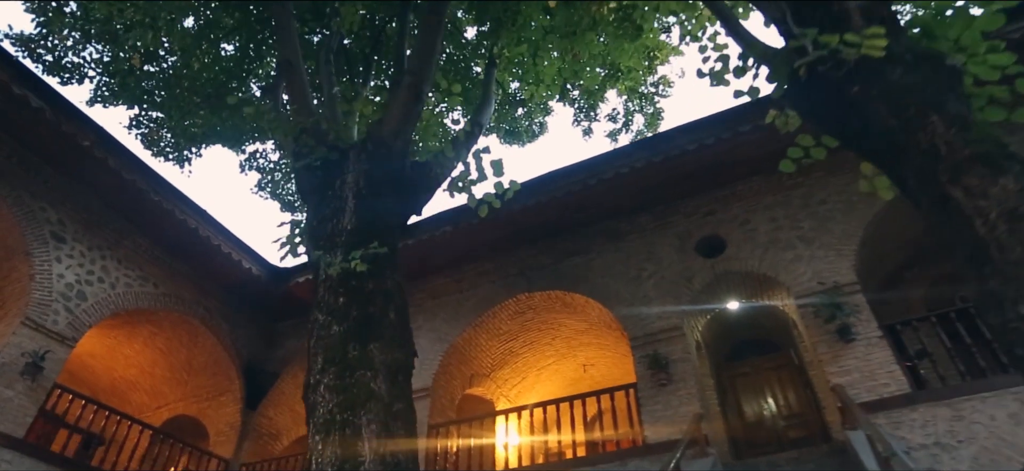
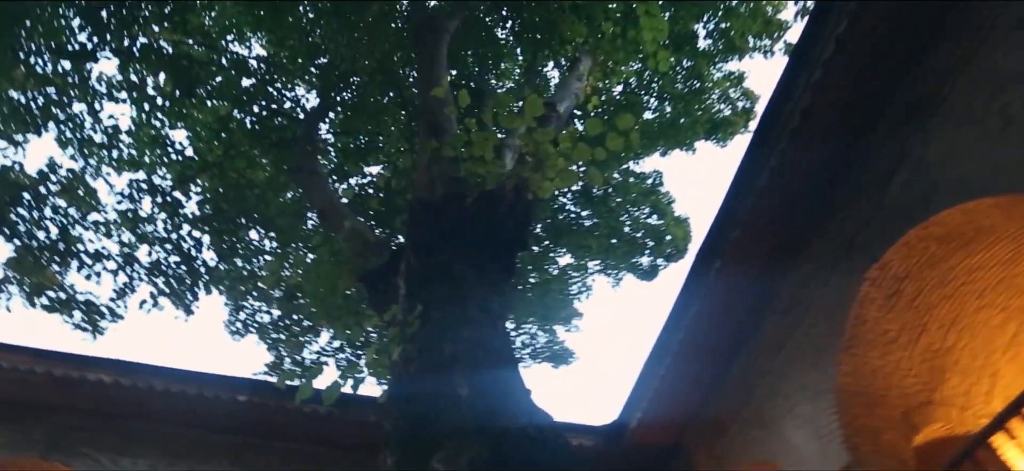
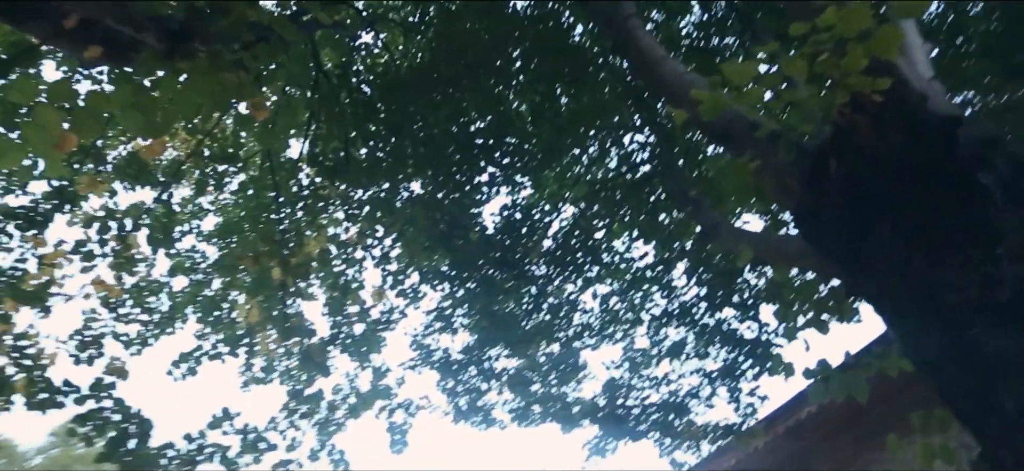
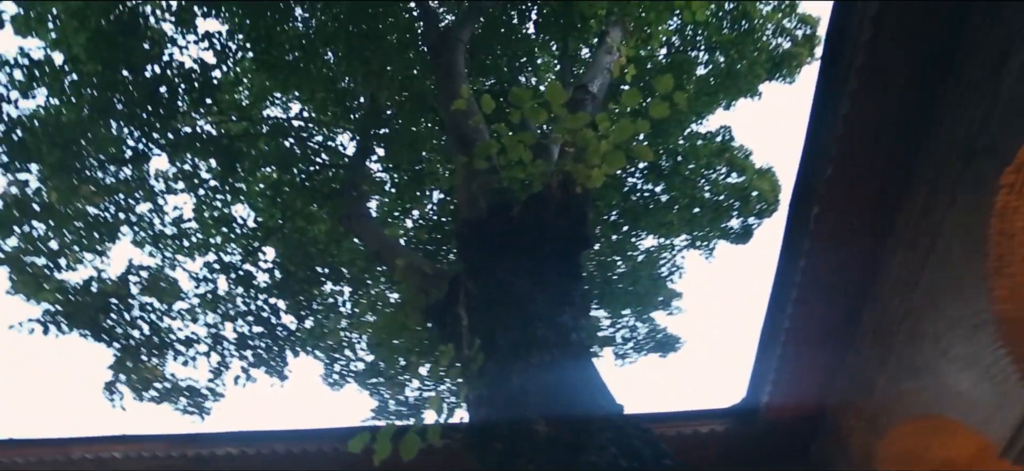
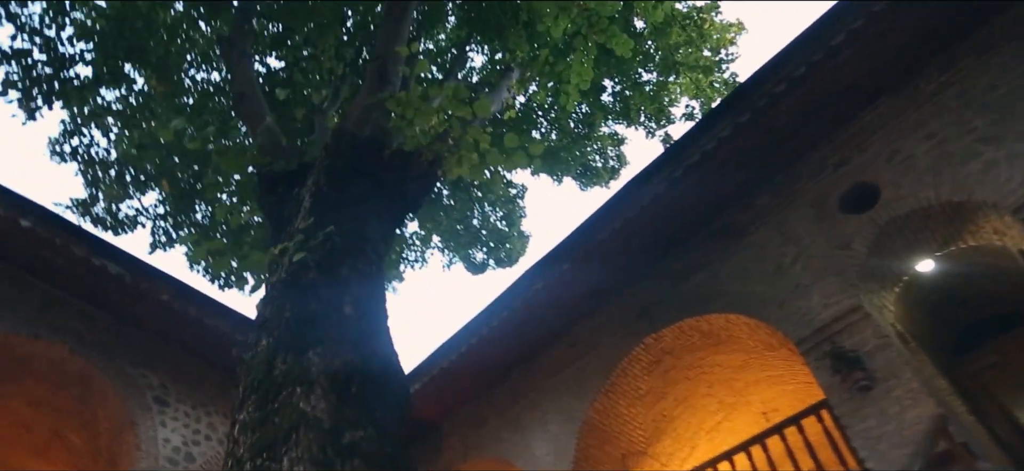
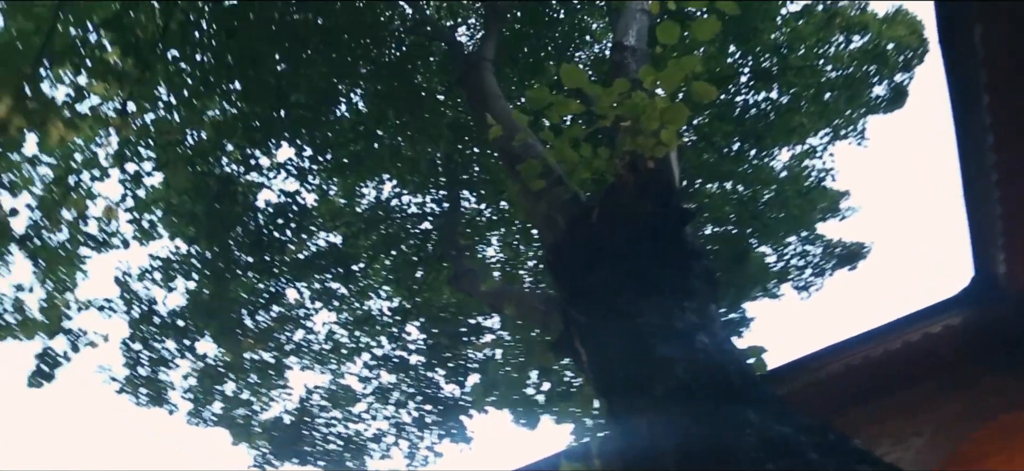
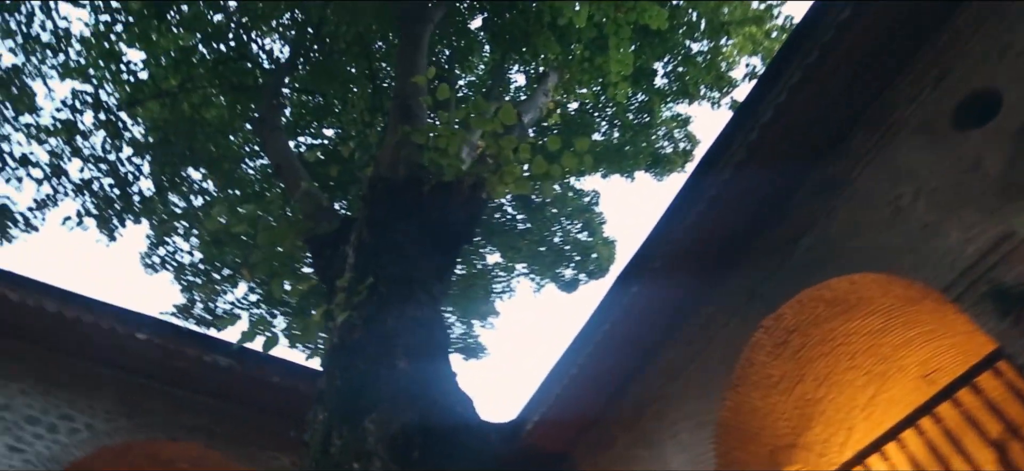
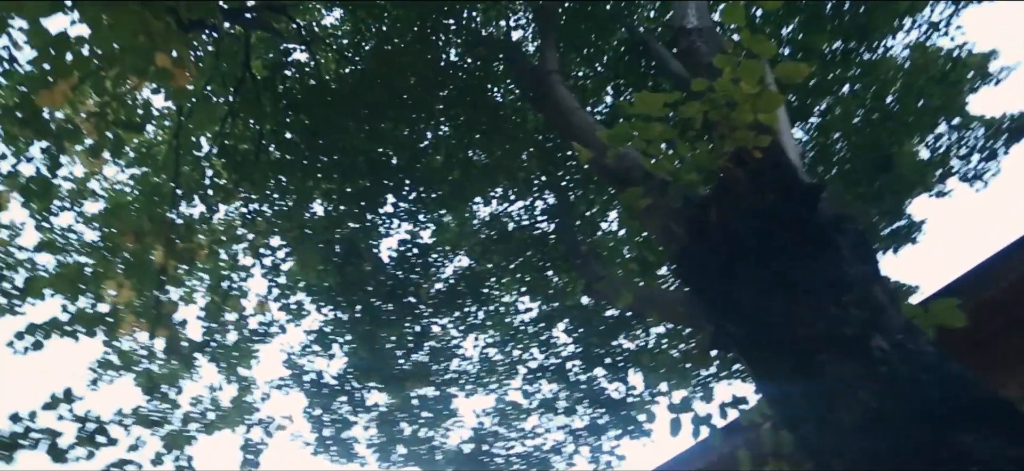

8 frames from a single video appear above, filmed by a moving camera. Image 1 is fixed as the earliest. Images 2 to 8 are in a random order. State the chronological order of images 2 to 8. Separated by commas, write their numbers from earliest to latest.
5, 7, 2, 4, 6, 8, 3
